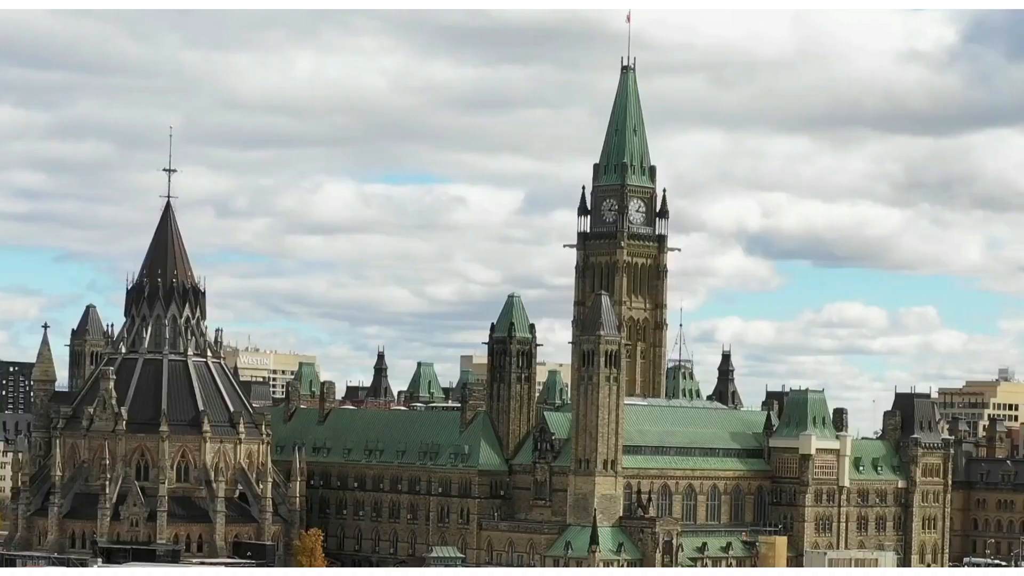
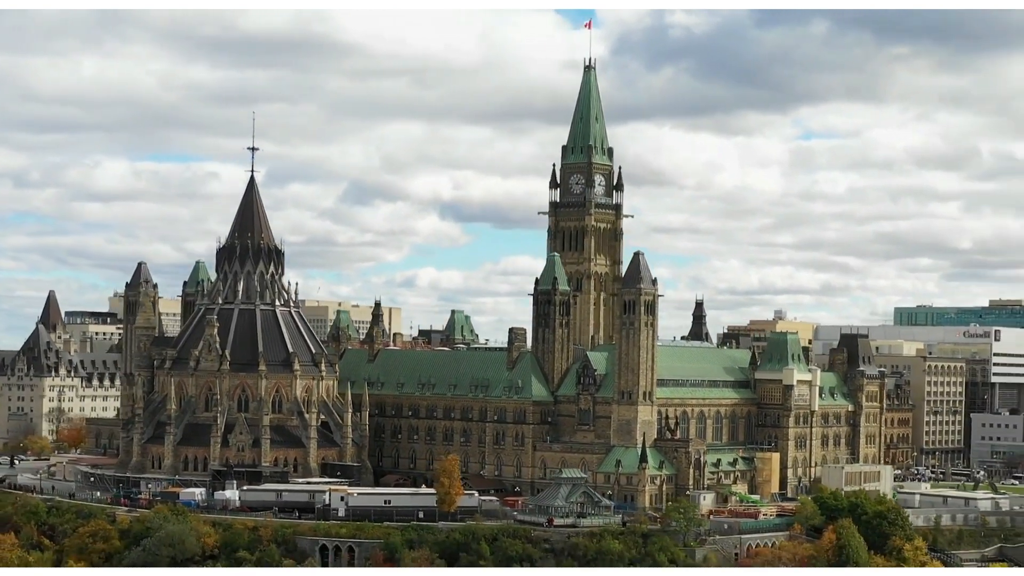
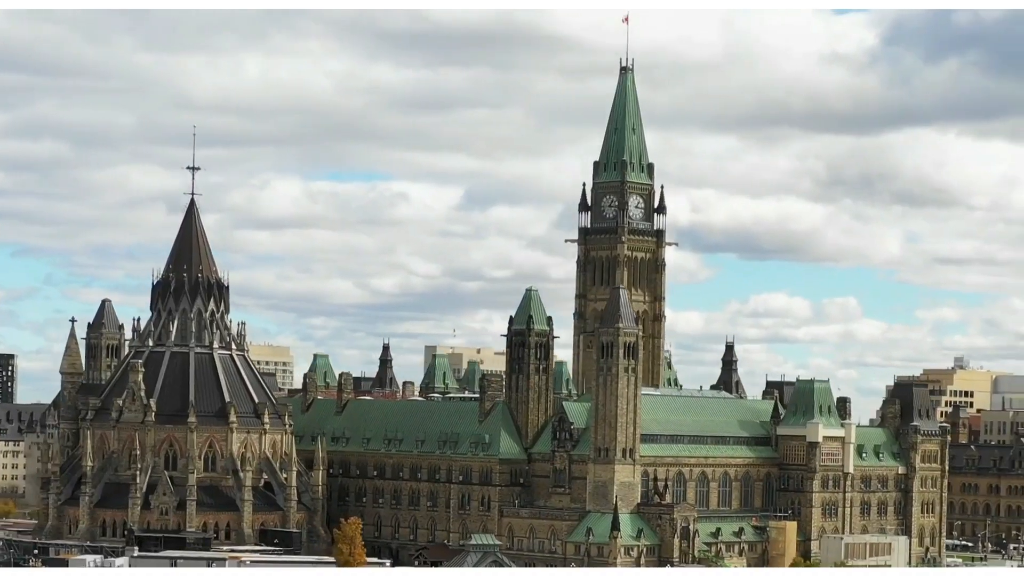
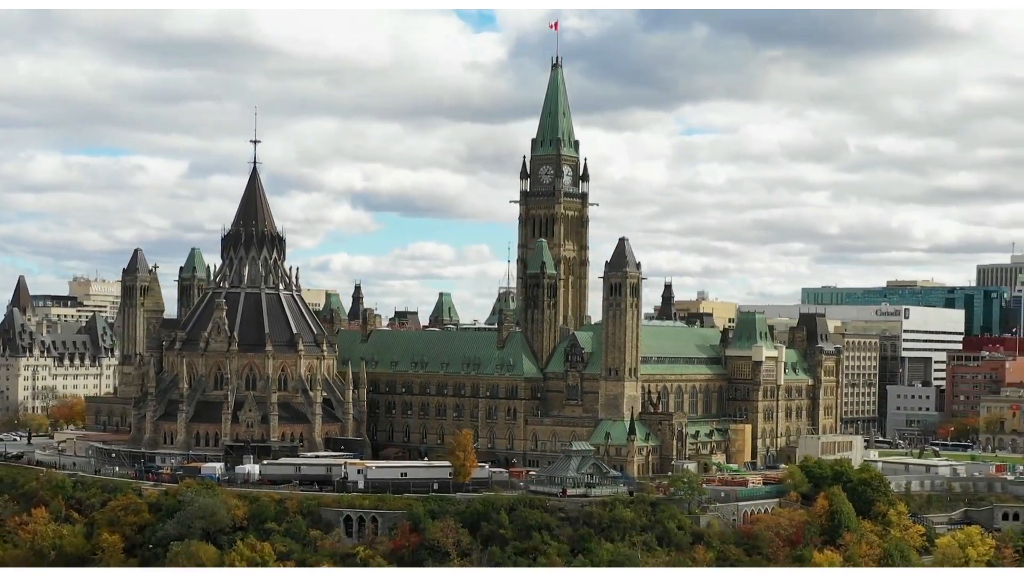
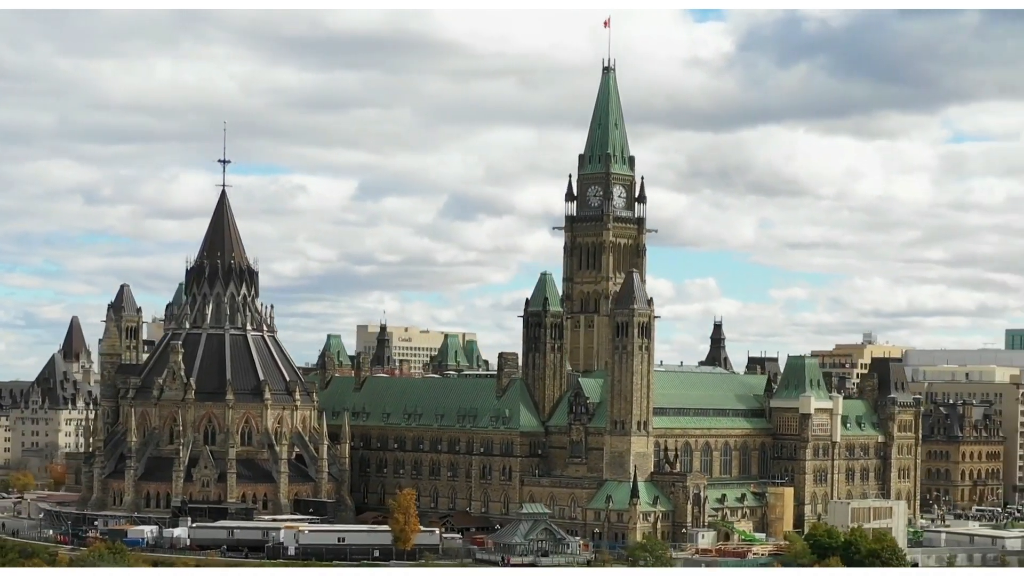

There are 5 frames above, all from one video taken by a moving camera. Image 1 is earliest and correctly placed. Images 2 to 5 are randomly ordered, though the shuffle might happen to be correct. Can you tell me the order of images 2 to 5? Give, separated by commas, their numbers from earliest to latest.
3, 5, 2, 4
